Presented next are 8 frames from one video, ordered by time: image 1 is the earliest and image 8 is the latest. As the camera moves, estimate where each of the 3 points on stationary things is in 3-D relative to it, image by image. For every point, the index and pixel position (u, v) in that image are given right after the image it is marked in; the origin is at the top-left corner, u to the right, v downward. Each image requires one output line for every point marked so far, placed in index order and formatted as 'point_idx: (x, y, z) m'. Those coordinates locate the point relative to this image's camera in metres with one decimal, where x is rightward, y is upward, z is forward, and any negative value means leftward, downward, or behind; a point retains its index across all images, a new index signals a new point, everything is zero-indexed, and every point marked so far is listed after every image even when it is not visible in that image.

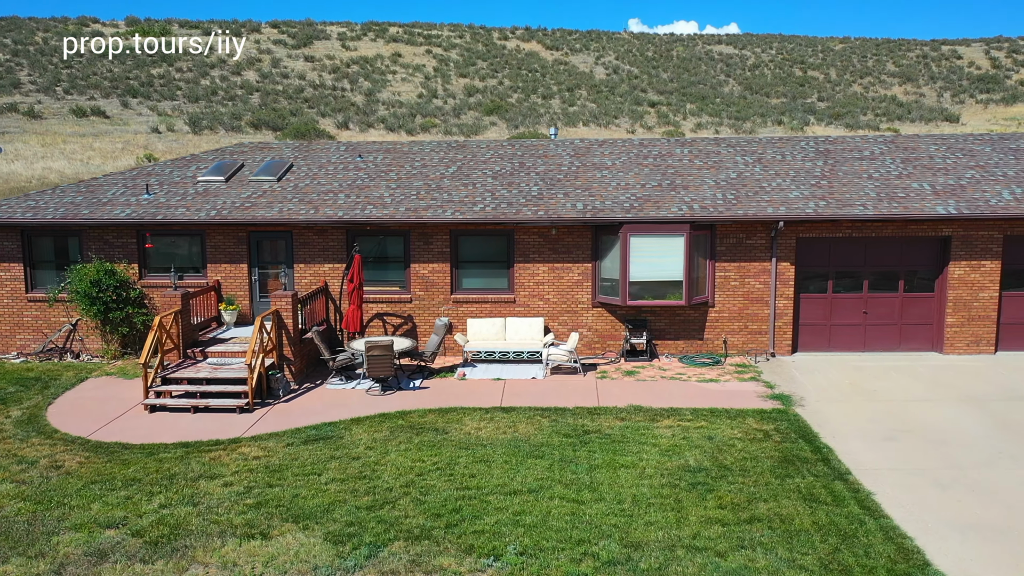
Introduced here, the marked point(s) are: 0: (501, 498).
0: (-0.1, -2.1, +8.2) m
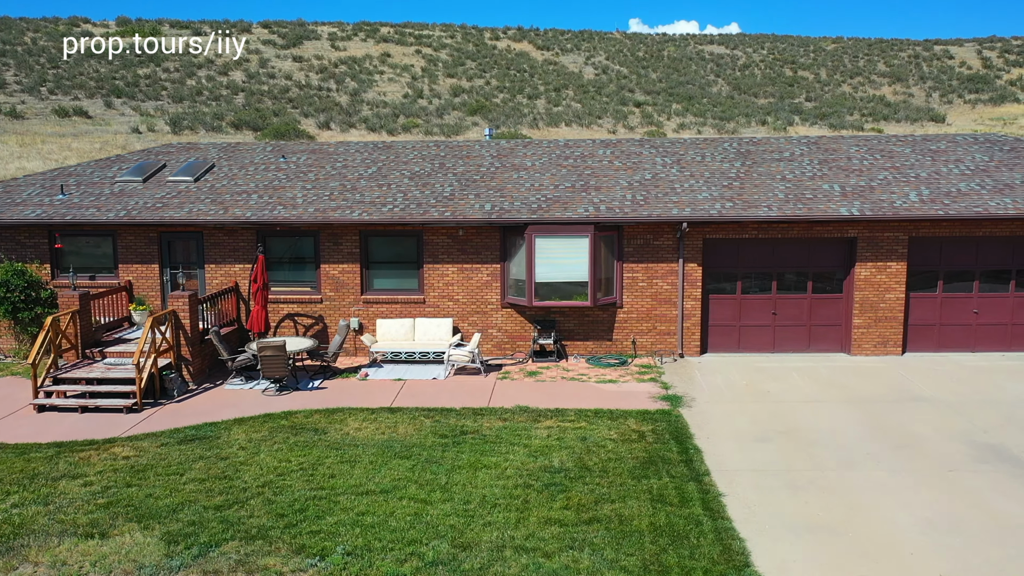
0: (-1.6, -2.1, +8.3) m
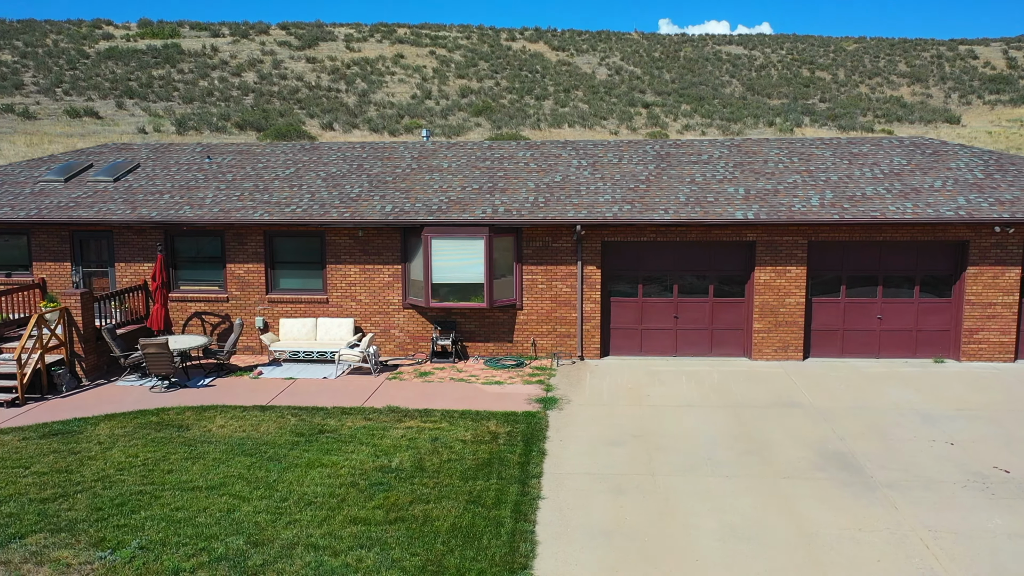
0: (-3.5, -2.1, +8.4) m
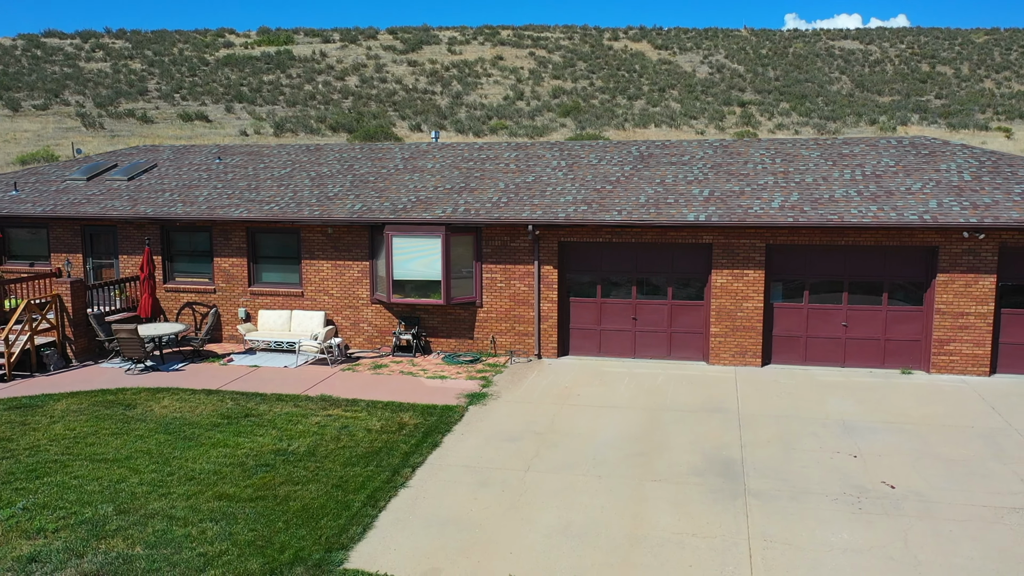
0: (-4.9, -2.0, +9.3) m
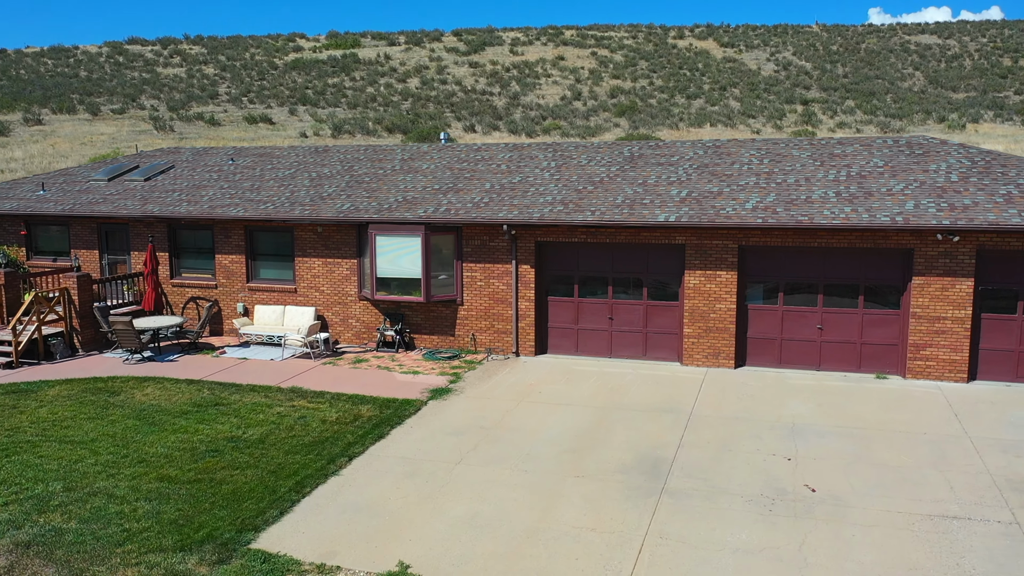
0: (-5.7, -1.9, +10.0) m
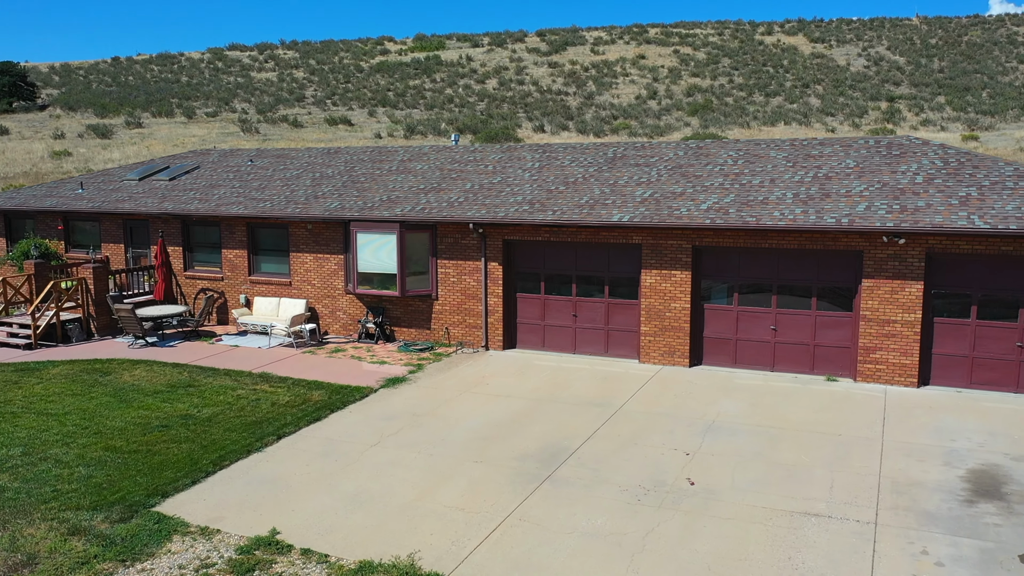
0: (-6.6, -1.8, +11.2) m
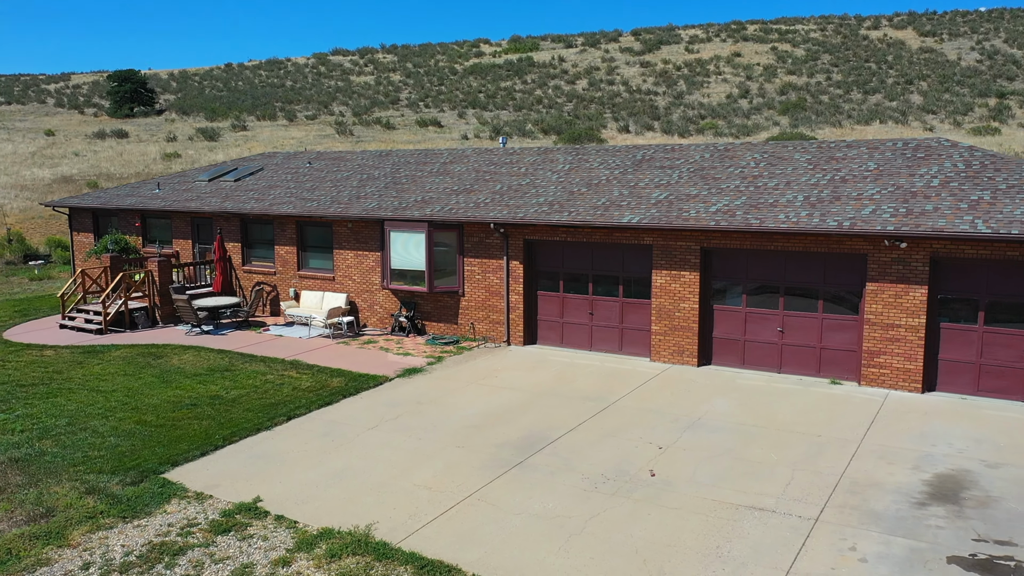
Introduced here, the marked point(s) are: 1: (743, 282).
0: (-6.6, -1.6, +12.6) m
1: (+3.7, +0.1, +13.1) m
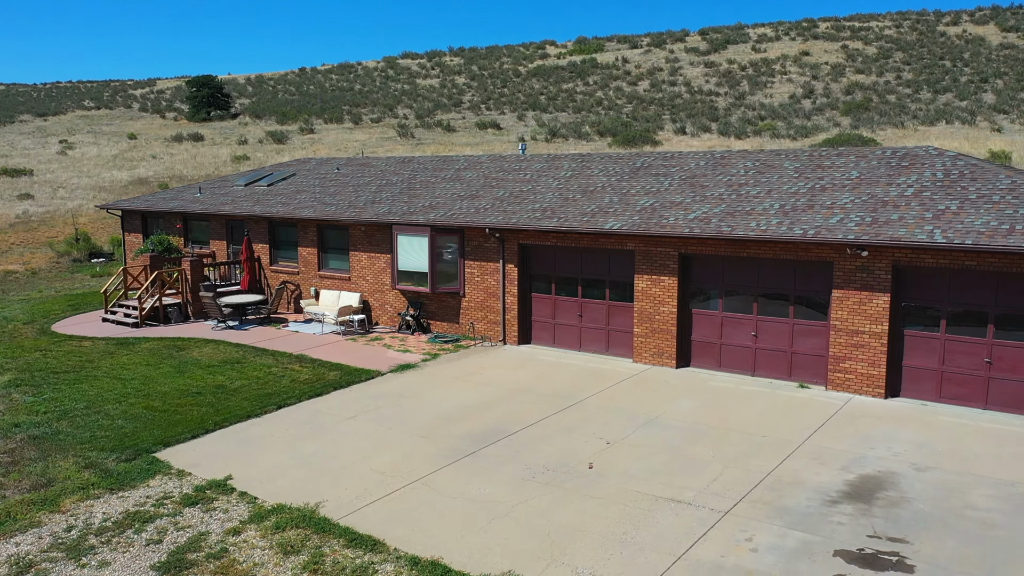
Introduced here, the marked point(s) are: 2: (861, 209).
0: (-6.9, -1.6, +13.9) m
1: (+3.4, 0.0, +13.5) m
2: (+5.3, +1.2, +12.4) m
